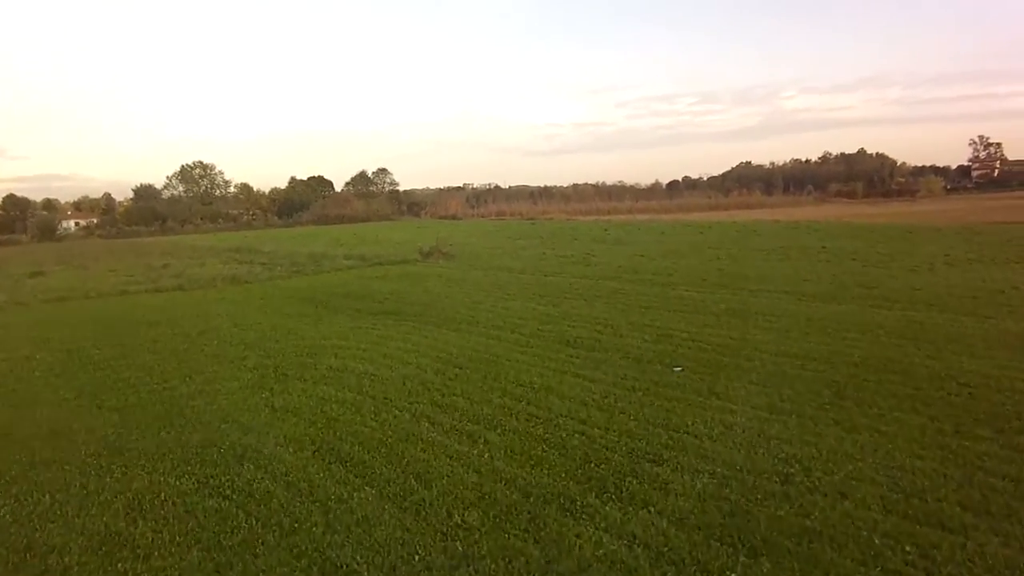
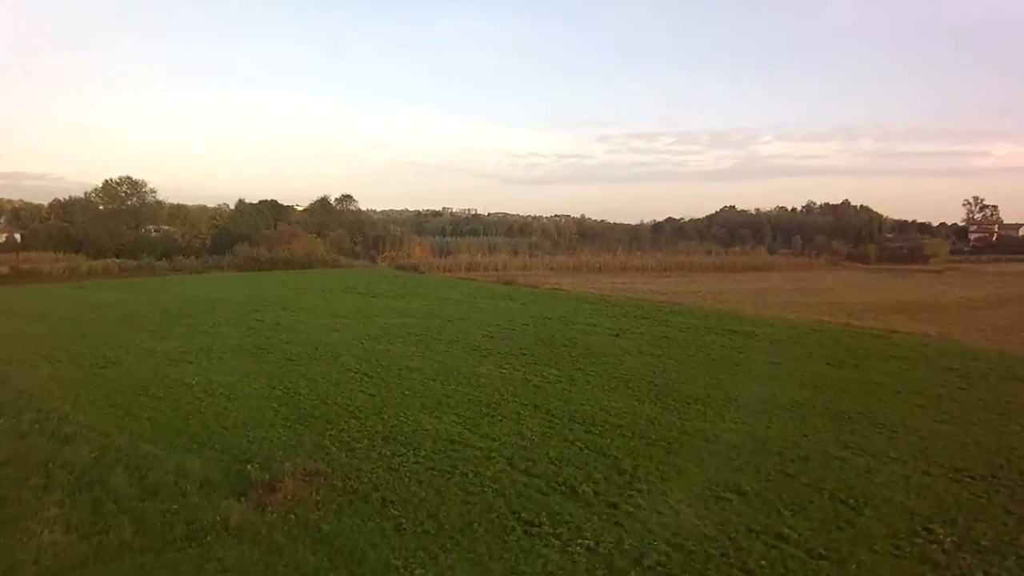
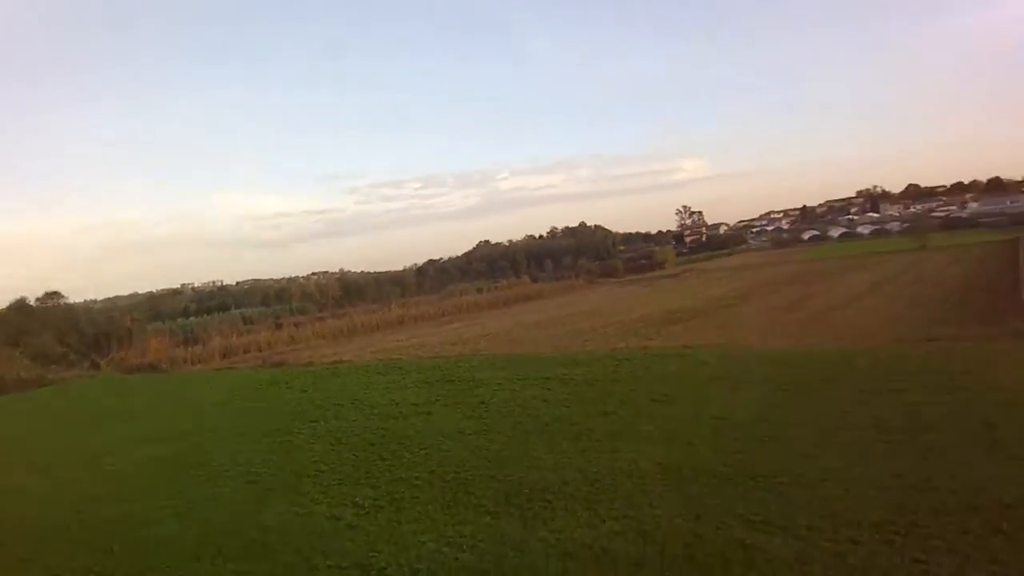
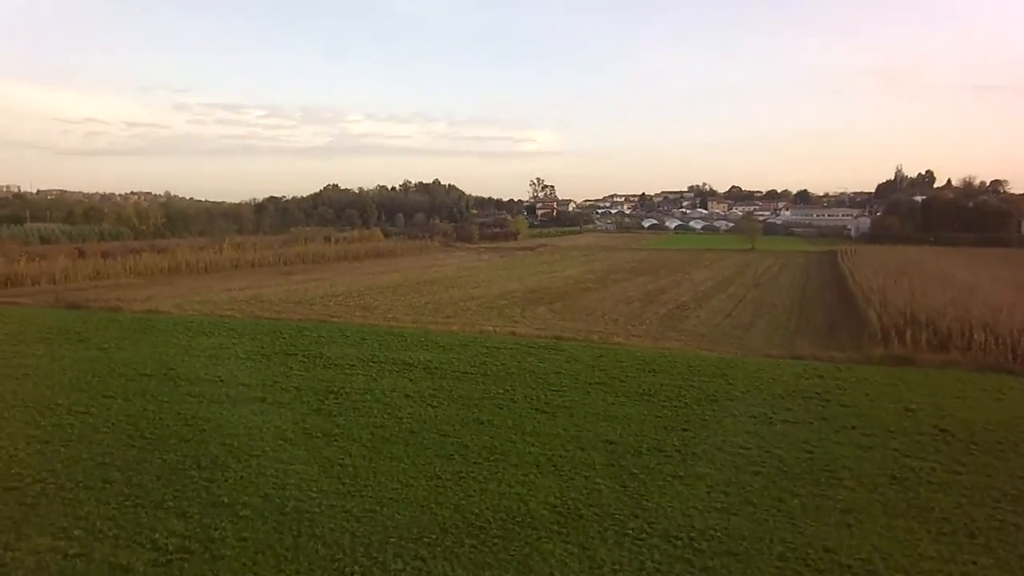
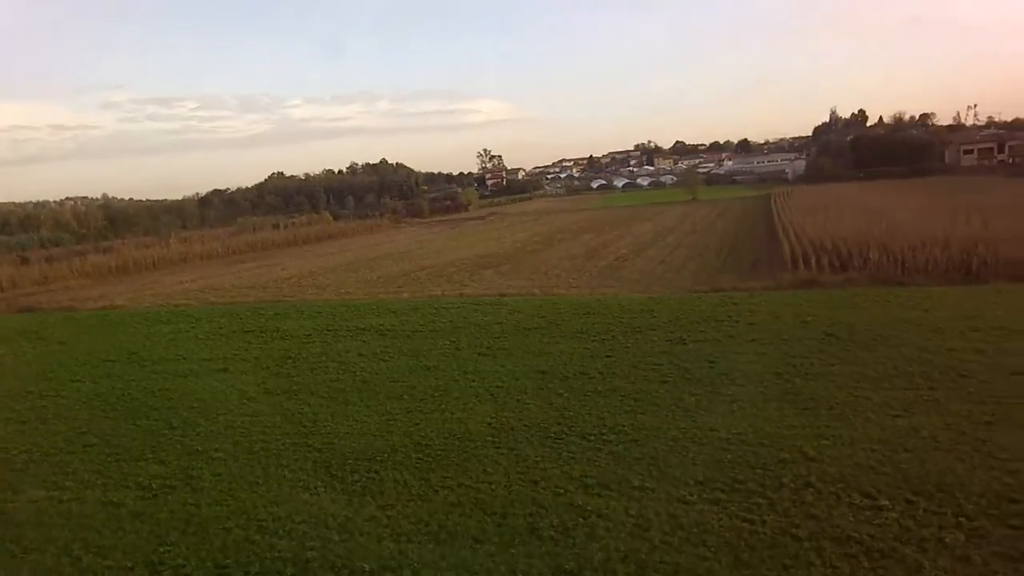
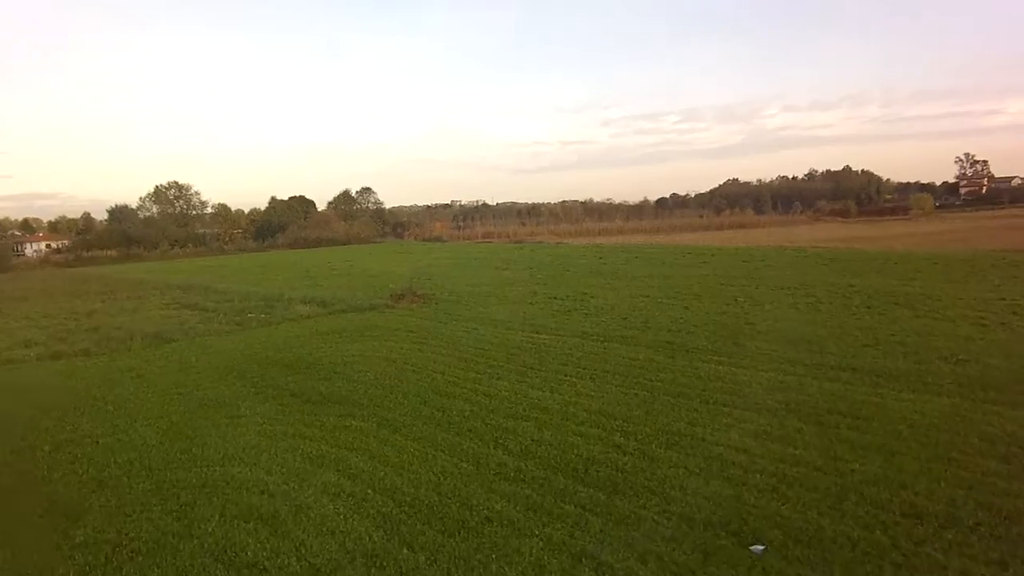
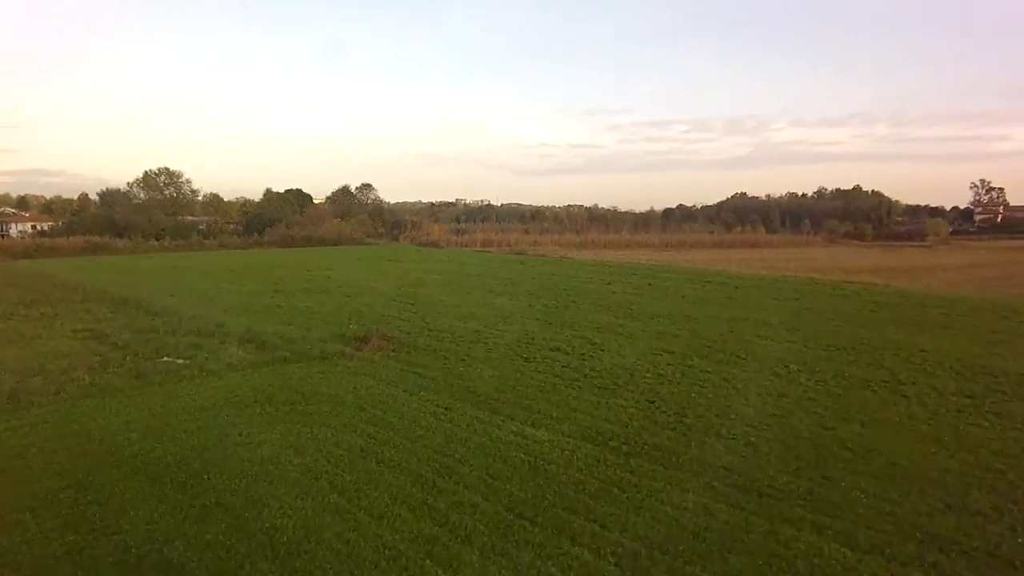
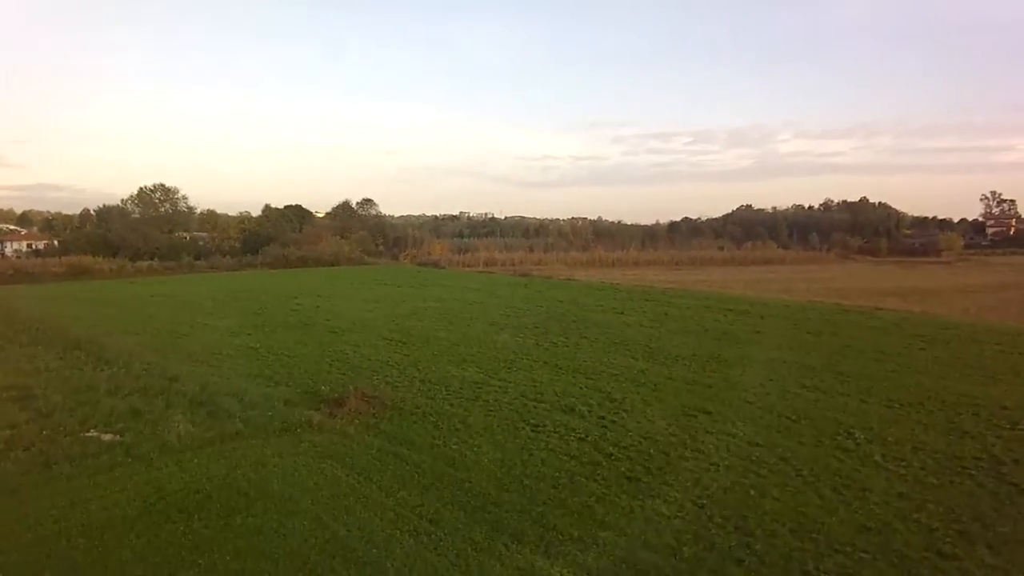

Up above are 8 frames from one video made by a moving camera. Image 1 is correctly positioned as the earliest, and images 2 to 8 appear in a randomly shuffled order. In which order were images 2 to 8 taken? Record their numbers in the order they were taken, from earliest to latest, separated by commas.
6, 7, 8, 2, 3, 5, 4
